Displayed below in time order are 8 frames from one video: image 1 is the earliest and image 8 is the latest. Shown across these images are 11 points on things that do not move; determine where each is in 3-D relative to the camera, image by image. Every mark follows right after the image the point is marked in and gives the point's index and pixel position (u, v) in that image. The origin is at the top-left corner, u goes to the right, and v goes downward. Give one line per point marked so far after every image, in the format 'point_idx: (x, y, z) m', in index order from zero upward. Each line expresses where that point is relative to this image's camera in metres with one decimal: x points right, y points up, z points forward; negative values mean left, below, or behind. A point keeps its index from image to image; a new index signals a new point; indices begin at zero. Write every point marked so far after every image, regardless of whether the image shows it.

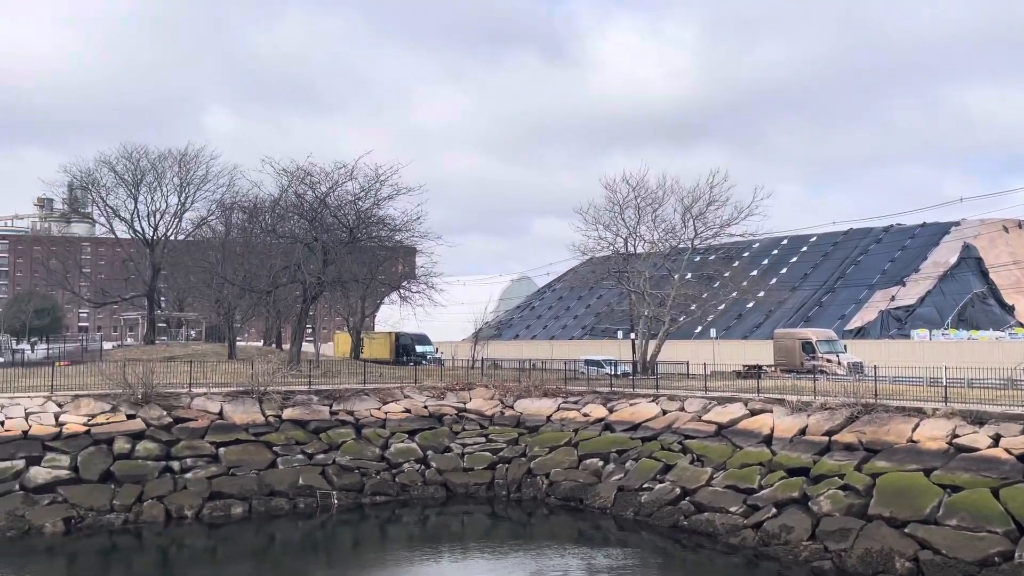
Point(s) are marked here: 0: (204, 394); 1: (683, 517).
0: (-6.7, -2.3, +19.9) m
1: (+3.2, -4.3, +17.0) m
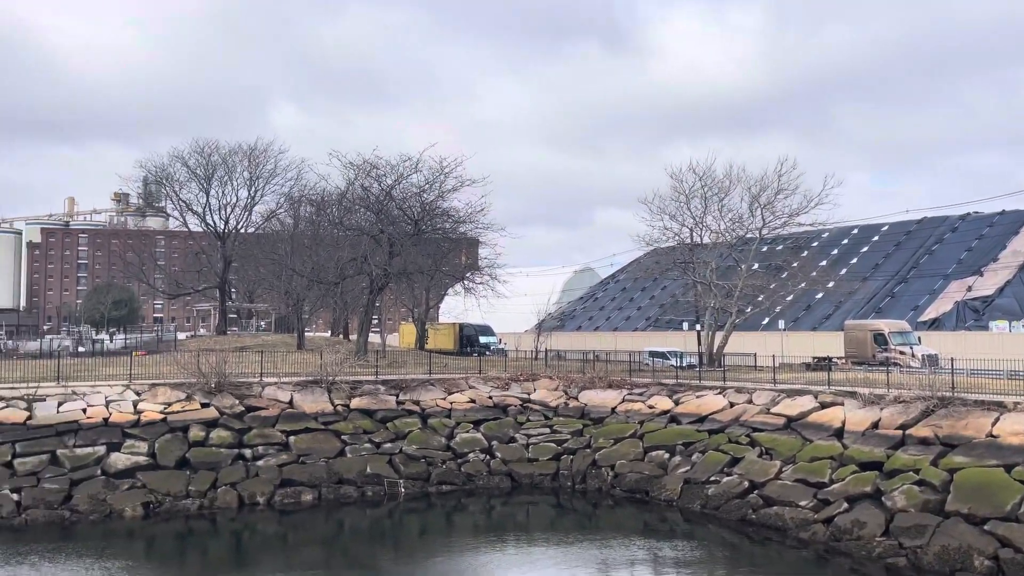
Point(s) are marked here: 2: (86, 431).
0: (-5.3, -2.1, +20.4) m
1: (+4.4, -4.1, +16.8) m
2: (-8.2, -2.7, +17.5) m
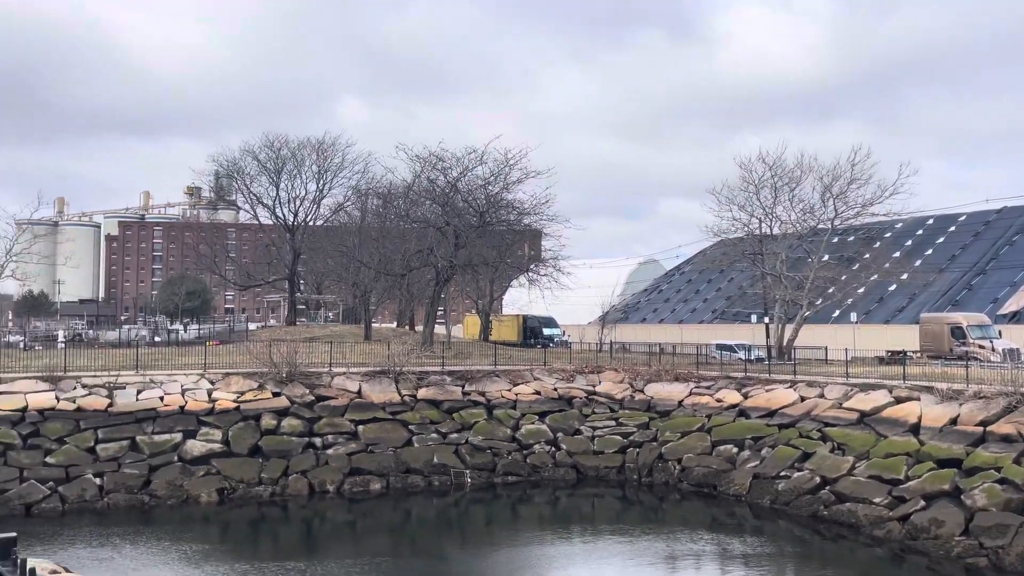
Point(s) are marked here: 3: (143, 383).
0: (-3.8, -1.9, +20.7) m
1: (+5.6, -3.9, +16.4) m
2: (-6.9, -2.6, +18.1) m
3: (-7.6, -2.0, +18.9) m
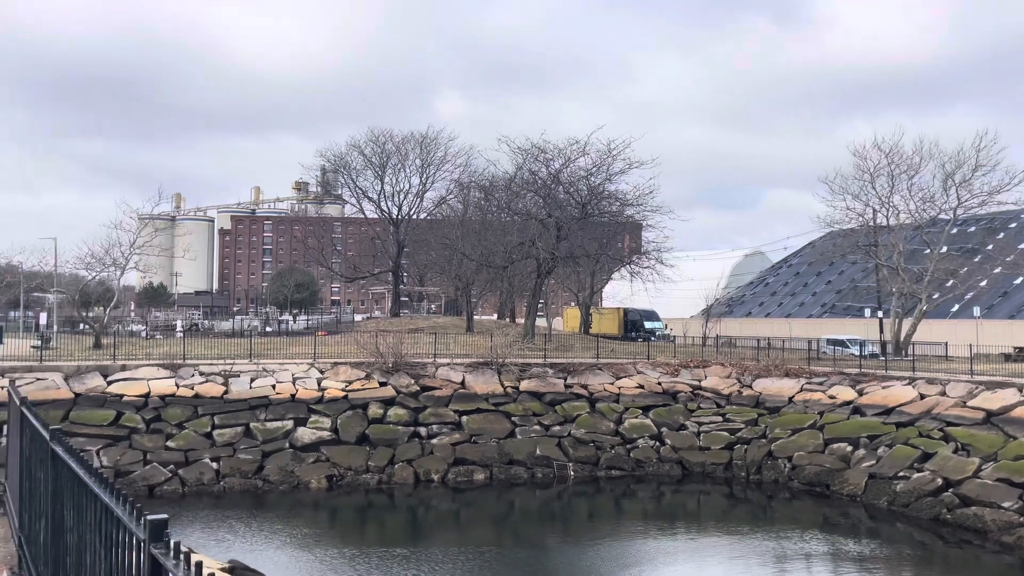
0: (-1.5, -1.7, +20.9) m
1: (+7.4, -3.8, +15.7) m
2: (-4.8, -2.4, +18.6) m
3: (-5.5, -1.8, +19.5) m
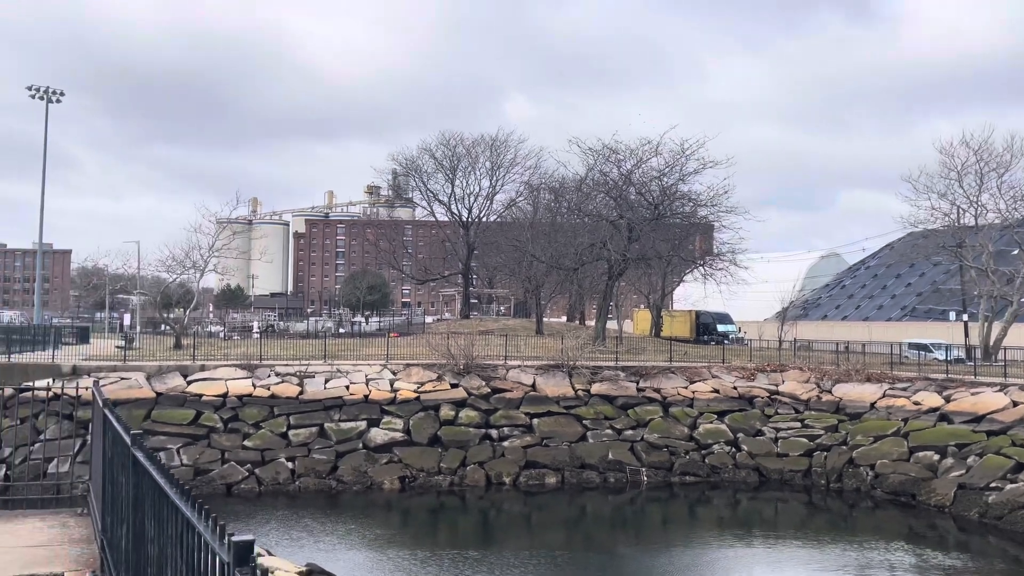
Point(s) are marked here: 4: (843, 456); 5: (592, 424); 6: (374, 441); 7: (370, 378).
0: (+0.1, -1.8, +20.8) m
1: (+8.6, -3.9, +14.9) m
2: (-3.3, -2.4, +18.8) m
3: (-3.9, -1.8, +19.7) m
4: (+6.9, -3.5, +18.9) m
5: (+1.7, -2.9, +19.6) m
6: (-2.8, -3.1, +18.4) m
7: (-3.1, -1.9, +19.7) m
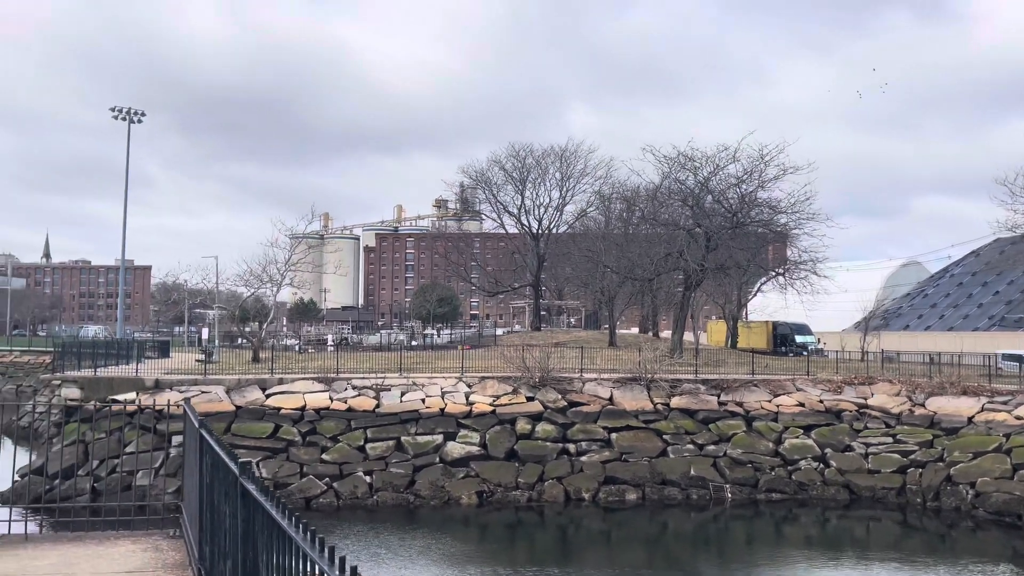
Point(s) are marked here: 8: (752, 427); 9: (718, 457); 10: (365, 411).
0: (+1.9, -2.0, +20.4) m
1: (+9.9, -4.0, +13.9) m
2: (-1.8, -2.7, +18.7) m
3: (-2.3, -2.1, +19.6) m
4: (+8.4, -3.7, +18.0) m
5: (+3.4, -3.2, +19.1) m
6: (-1.2, -3.3, +18.2) m
7: (-1.4, -2.2, +19.5) m
8: (+5.1, -3.0, +19.5) m
9: (+4.3, -3.5, +19.0) m
10: (-3.0, -2.5, +18.6) m
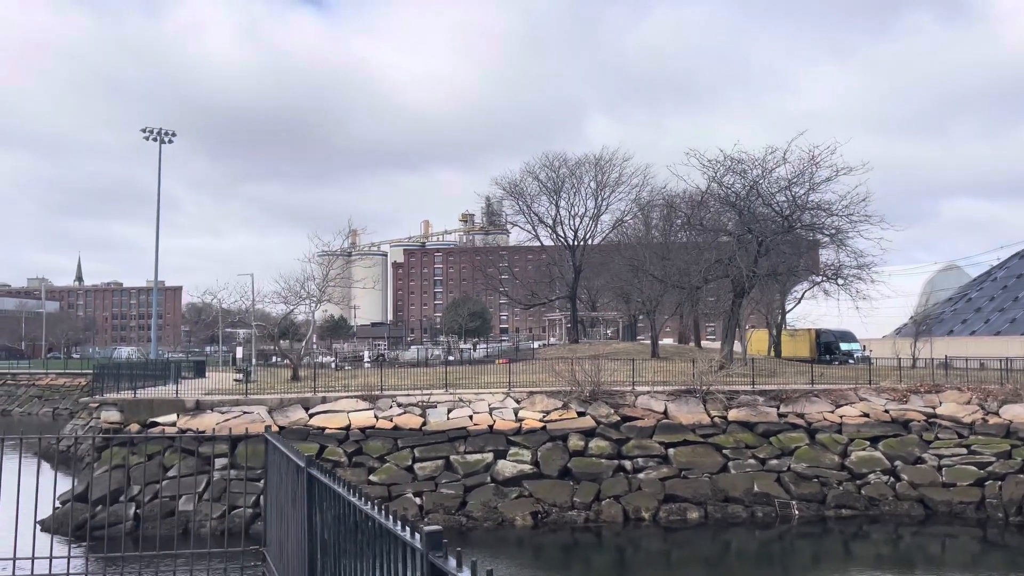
0: (+2.9, -2.2, +19.6) m
1: (+10.8, -3.9, +12.8) m
2: (-0.7, -2.9, +17.9) m
3: (-1.2, -2.4, +19.0) m
4: (+9.5, -3.7, +17.0) m
5: (+4.4, -3.3, +18.2) m
6: (-0.2, -3.6, +17.4) m
7: (-0.4, -2.5, +18.8) m
8: (+6.2, -3.1, +18.6) m
9: (+5.3, -3.6, +18.1) m
10: (-2.0, -2.8, +18.0) m
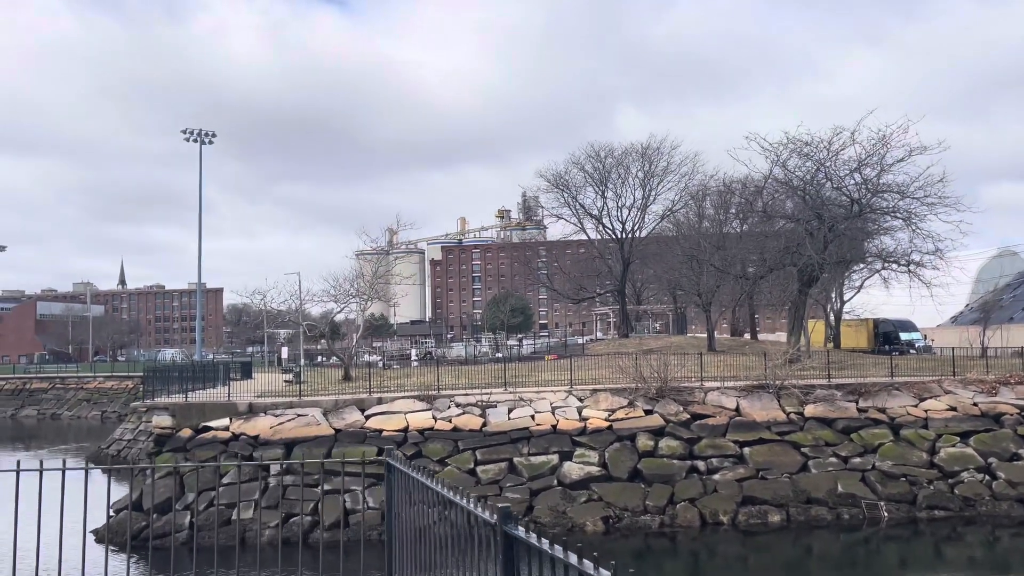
0: (+4.2, -2.0, +18.6) m
1: (+11.9, -3.6, +11.5) m
2: (+0.5, -2.8, +17.1) m
3: (0.0, -2.2, +18.1) m
4: (+10.7, -3.4, +15.8) m
5: (+5.6, -3.1, +17.2) m
6: (+1.0, -3.4, +16.6) m
7: (+0.9, -2.3, +17.9) m
8: (+7.5, -2.8, +17.5) m
9: (+6.6, -3.4, +17.0) m
10: (-0.8, -2.7, +17.2) m
